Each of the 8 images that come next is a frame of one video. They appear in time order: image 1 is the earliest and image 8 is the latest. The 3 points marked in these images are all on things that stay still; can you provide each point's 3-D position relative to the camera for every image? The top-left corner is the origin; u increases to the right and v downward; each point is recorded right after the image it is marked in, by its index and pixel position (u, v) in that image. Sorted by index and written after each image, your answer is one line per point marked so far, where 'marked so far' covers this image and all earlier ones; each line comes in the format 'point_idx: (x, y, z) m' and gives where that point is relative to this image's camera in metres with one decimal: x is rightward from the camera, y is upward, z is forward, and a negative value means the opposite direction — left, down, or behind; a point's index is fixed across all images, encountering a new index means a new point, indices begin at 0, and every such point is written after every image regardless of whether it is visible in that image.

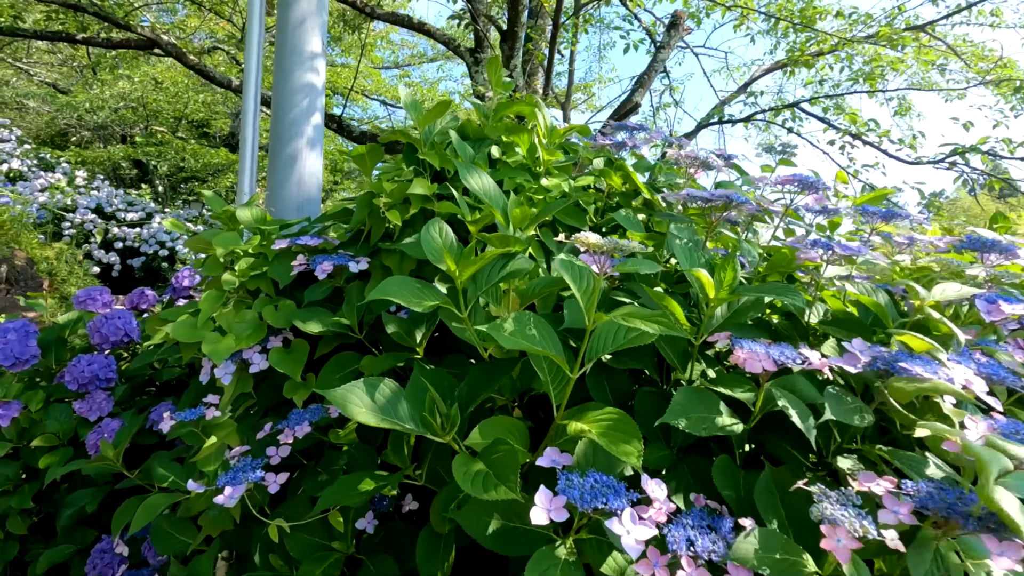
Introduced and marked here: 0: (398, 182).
0: (-0.3, +0.3, +1.3) m
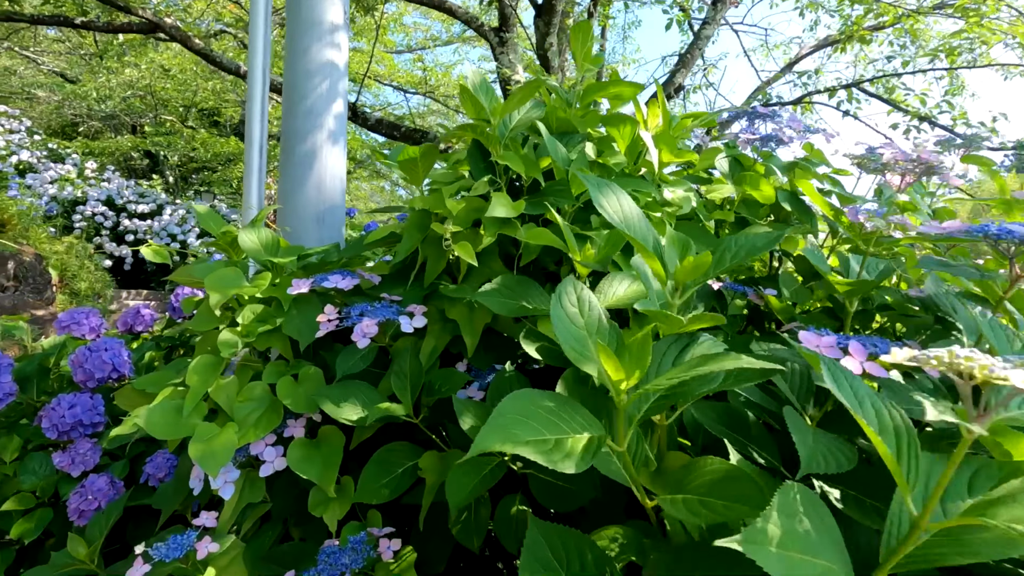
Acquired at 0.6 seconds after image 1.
0: (-0.1, +0.2, +0.9) m
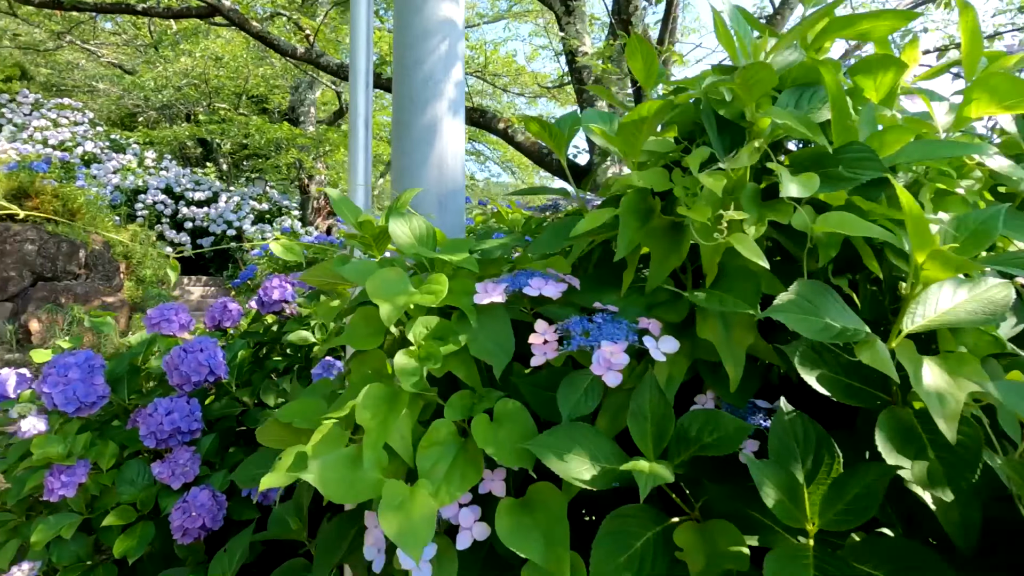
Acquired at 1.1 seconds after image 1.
0: (+0.3, +0.1, +0.7) m
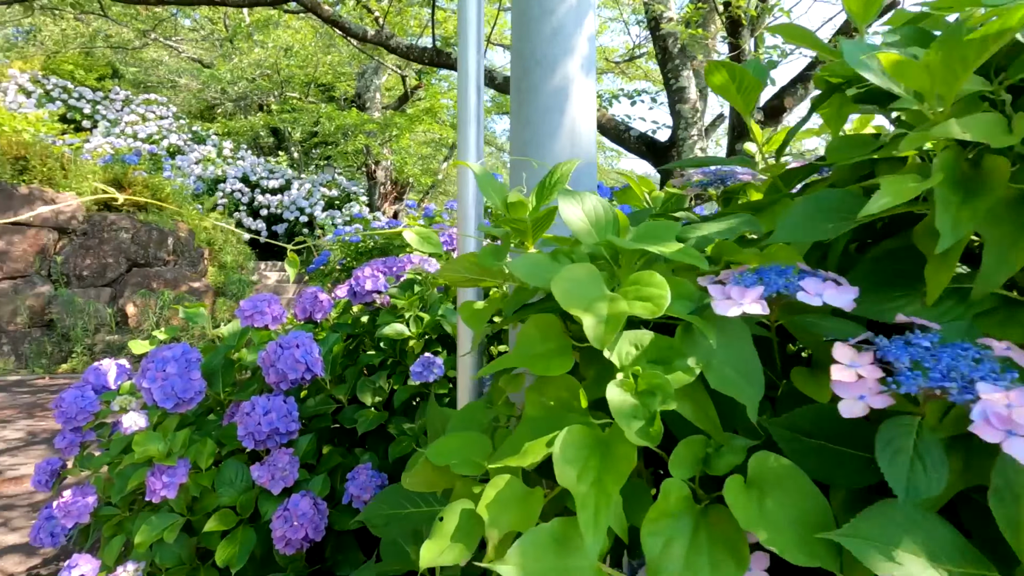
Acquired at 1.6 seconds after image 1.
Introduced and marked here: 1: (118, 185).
0: (+0.5, +0.1, +0.4) m
1: (-5.9, +1.5, +8.0) m
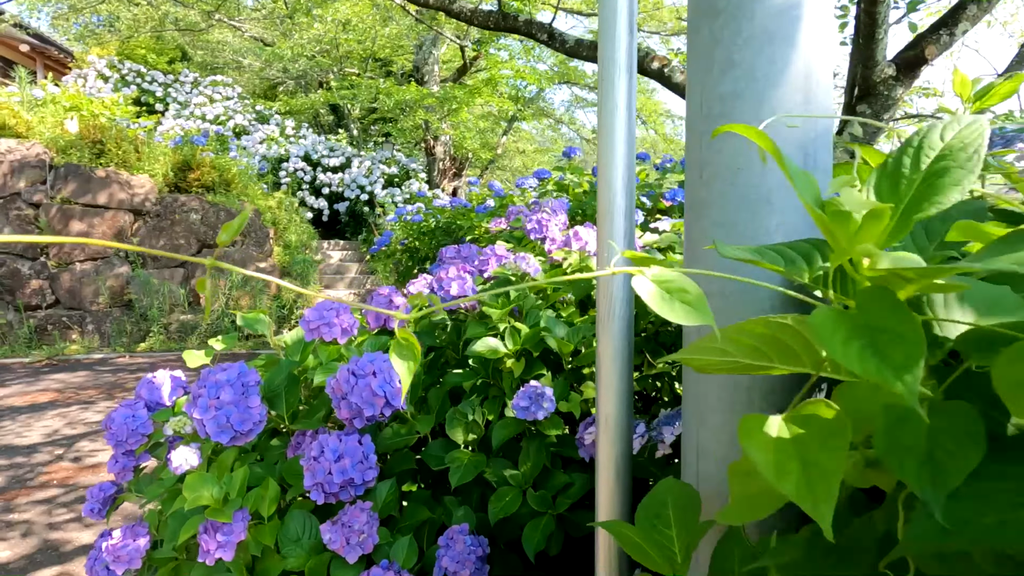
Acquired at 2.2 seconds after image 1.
0: (+0.7, 0.0, 0.0) m
1: (-4.9, +1.8, +8.0) m
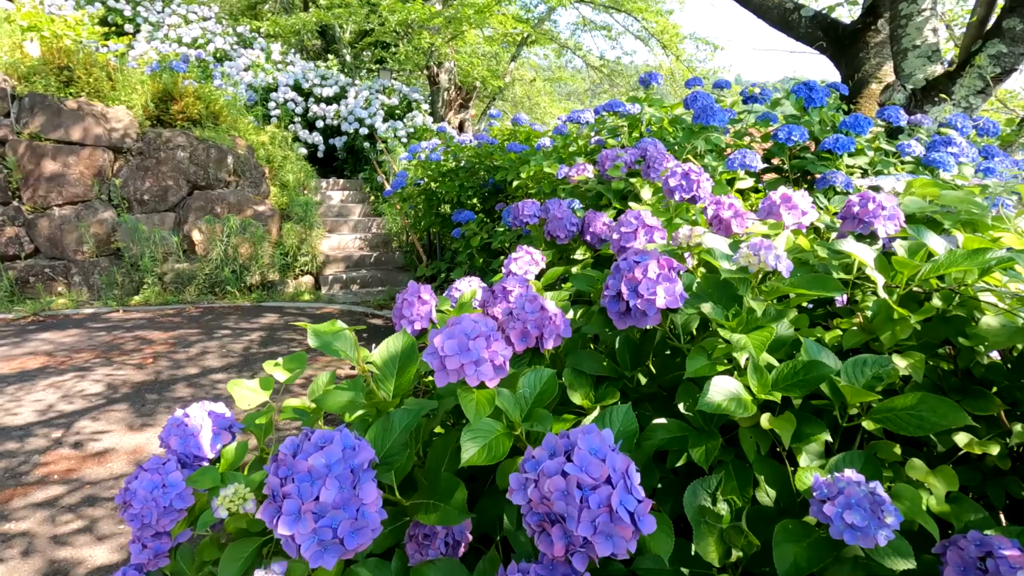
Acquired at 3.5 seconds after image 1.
0: (+1.2, -0.2, -0.6) m
1: (-4.6, +2.5, +7.1) m
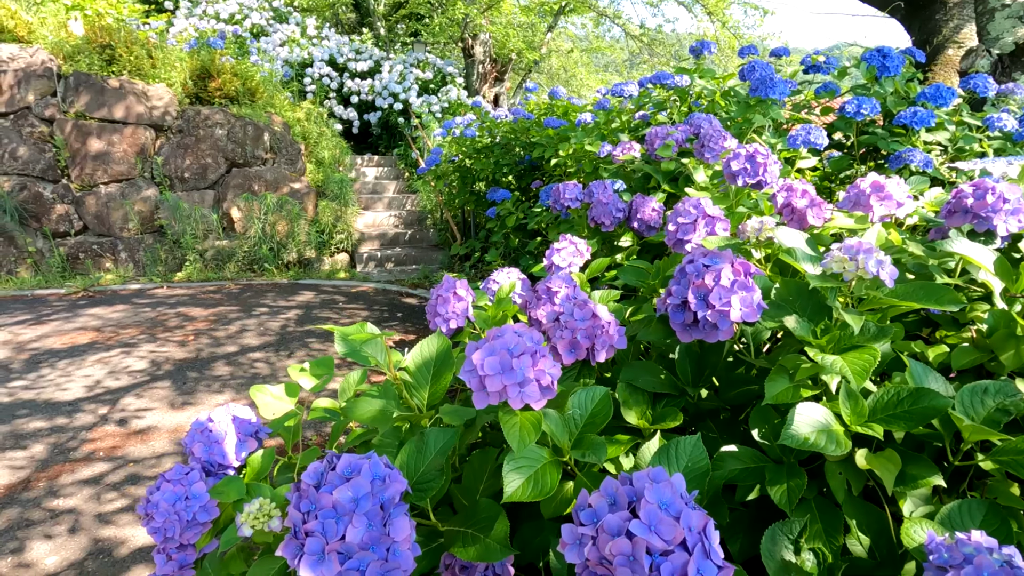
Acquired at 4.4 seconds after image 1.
0: (+1.2, -0.3, -0.8) m
1: (-4.1, +2.9, +7.1) m
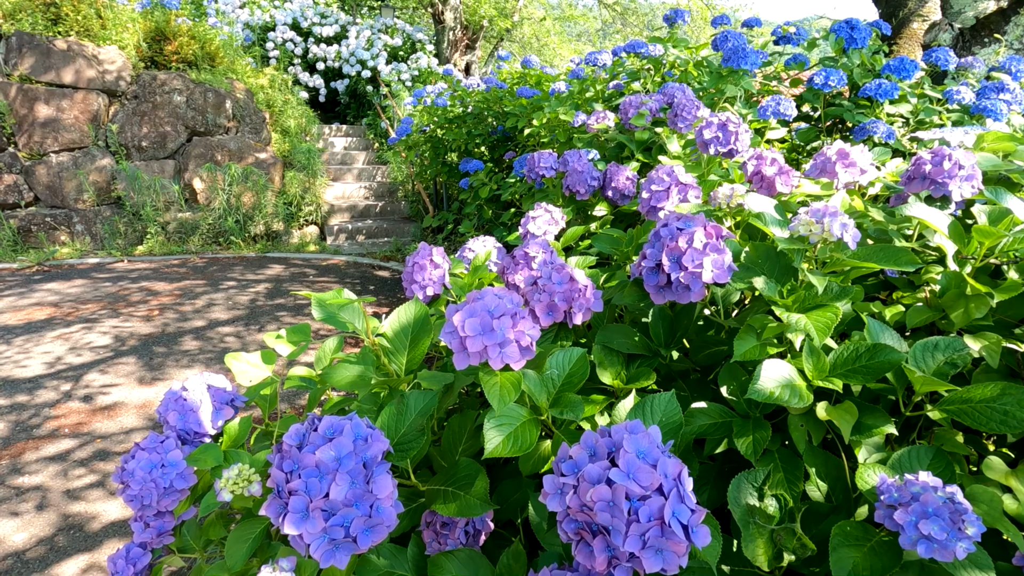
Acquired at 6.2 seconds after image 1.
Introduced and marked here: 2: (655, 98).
0: (+1.2, -0.3, -0.7) m
1: (-4.4, +3.2, +6.8) m
2: (+0.6, +0.8, +2.2) m
